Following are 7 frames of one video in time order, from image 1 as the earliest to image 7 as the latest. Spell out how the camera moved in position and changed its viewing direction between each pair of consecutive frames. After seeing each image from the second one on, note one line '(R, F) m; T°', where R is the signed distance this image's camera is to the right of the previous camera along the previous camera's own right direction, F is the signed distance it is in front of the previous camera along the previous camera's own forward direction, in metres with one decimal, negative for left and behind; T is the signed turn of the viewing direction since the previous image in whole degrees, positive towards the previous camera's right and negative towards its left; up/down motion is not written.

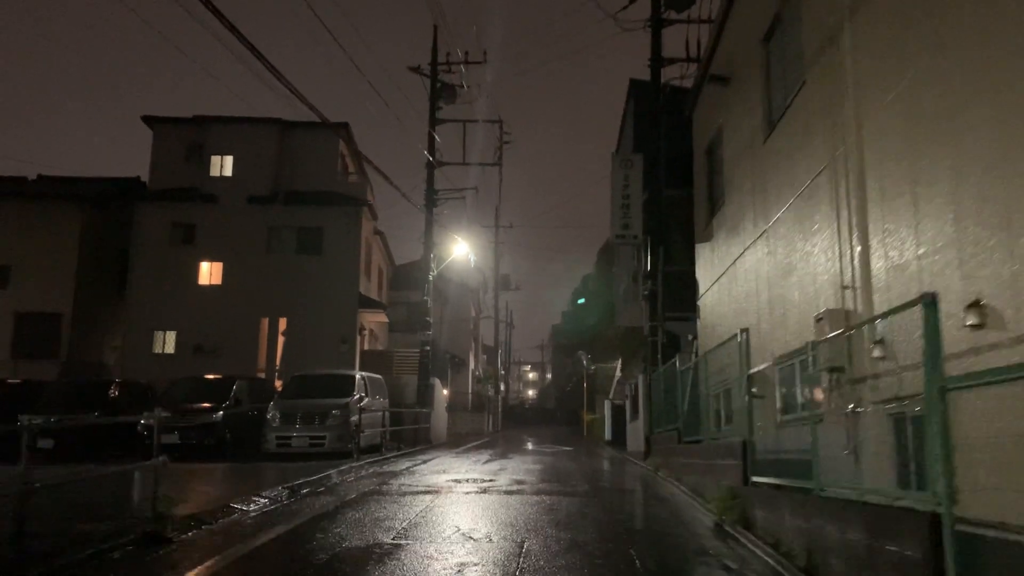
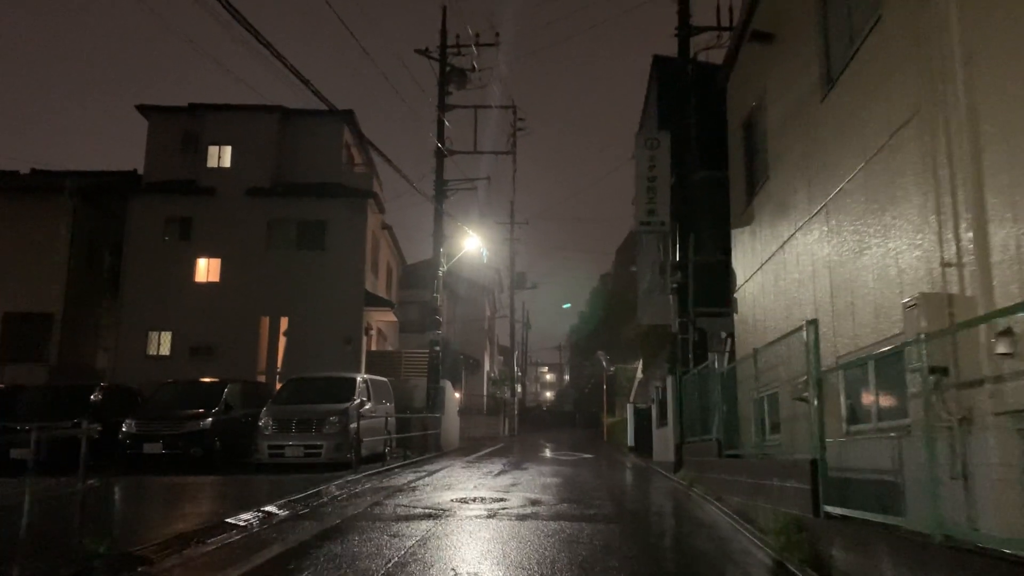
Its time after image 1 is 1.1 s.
(+0.1, +1.5) m; -1°
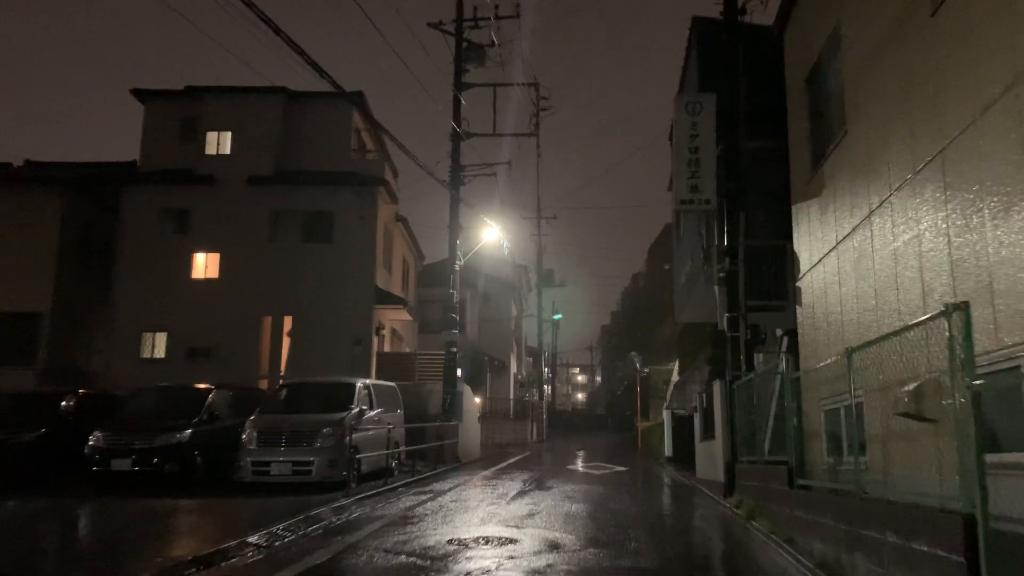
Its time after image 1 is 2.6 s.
(+0.2, +2.1) m; -2°
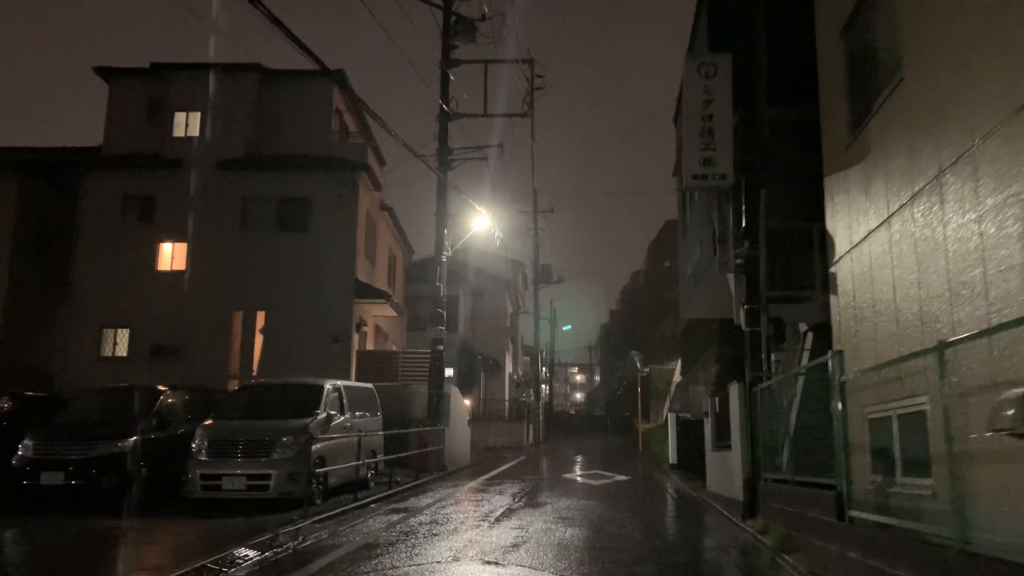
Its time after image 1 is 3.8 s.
(+0.2, +1.6) m; 0°
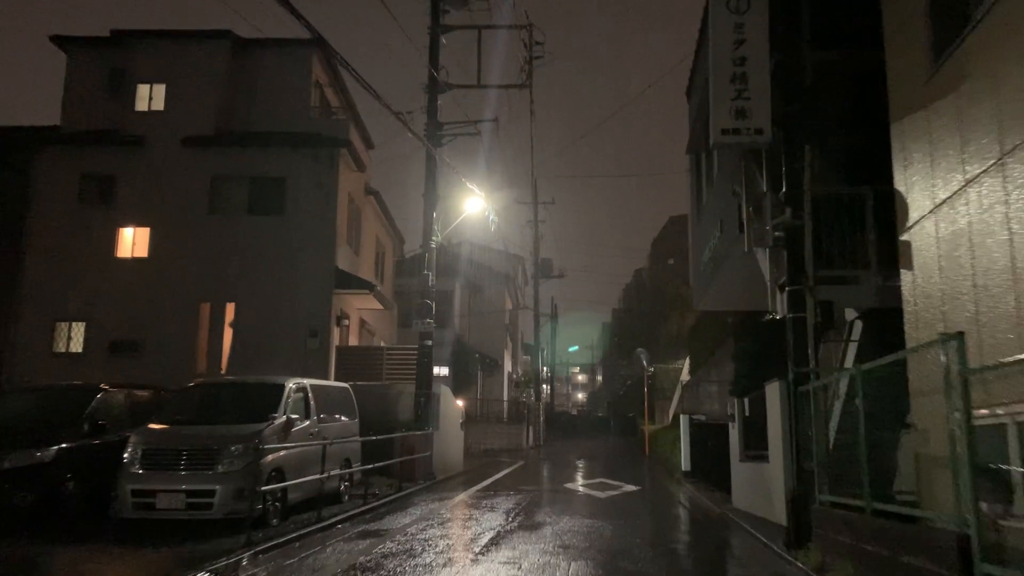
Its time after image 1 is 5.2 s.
(+0.1, +1.9) m; 0°
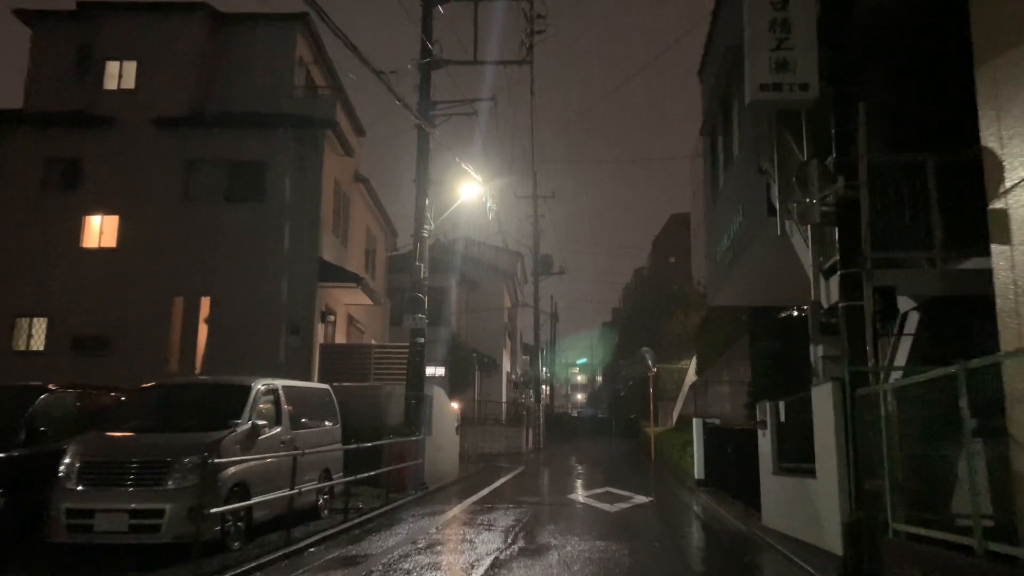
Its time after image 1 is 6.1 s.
(0.0, +1.4) m; 0°
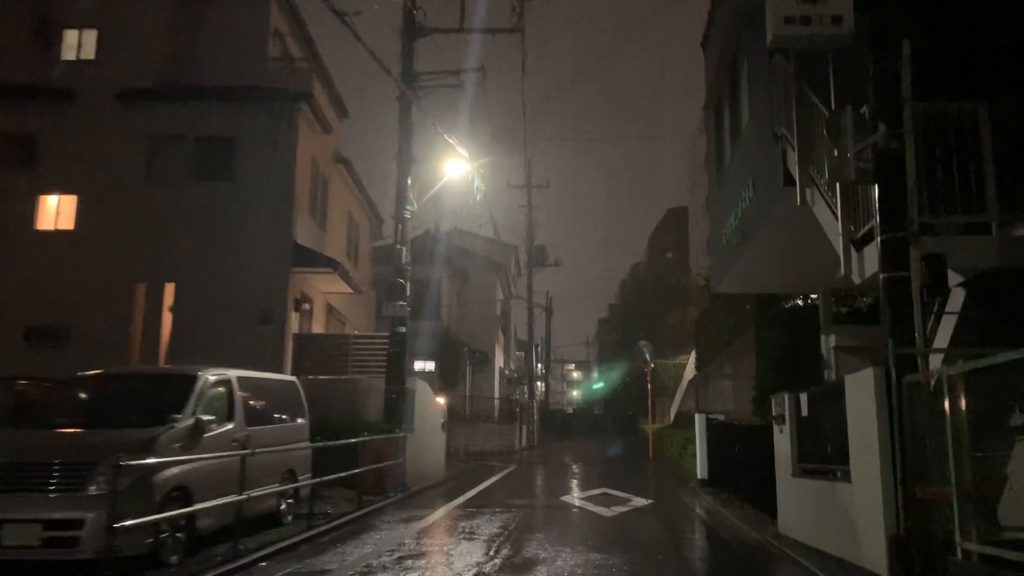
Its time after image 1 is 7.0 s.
(+0.1, +1.2) m; 0°
